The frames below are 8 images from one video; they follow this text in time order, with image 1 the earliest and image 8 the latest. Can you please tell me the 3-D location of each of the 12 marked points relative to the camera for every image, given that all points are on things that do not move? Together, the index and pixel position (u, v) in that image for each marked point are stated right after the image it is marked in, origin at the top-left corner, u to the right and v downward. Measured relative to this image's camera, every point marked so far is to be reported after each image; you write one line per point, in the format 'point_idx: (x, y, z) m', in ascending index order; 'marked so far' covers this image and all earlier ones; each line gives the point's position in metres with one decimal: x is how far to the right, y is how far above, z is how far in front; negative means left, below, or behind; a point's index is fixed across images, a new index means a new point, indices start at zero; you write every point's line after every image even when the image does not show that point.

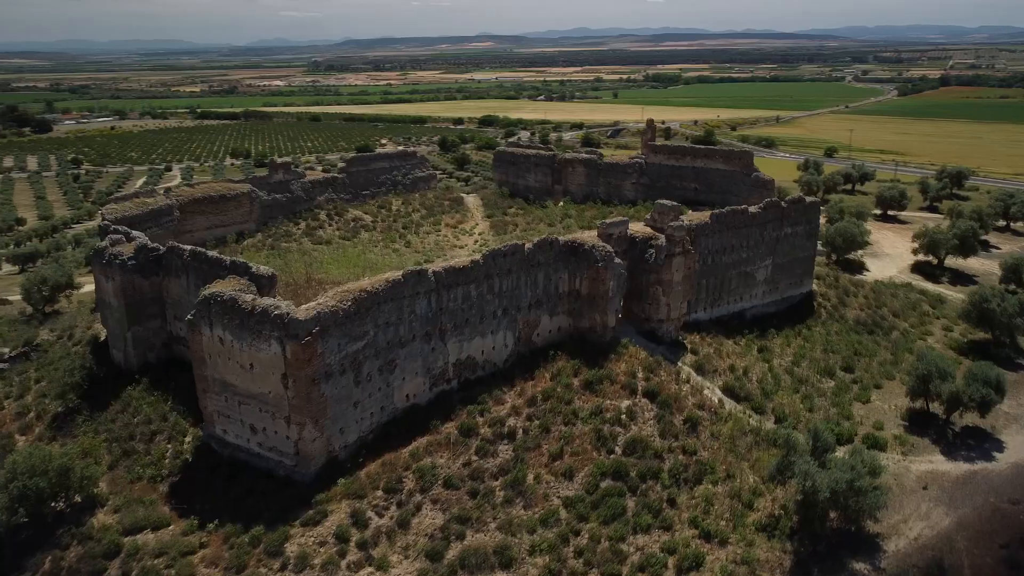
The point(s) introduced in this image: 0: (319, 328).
0: (-2.9, -0.6, +12.0) m
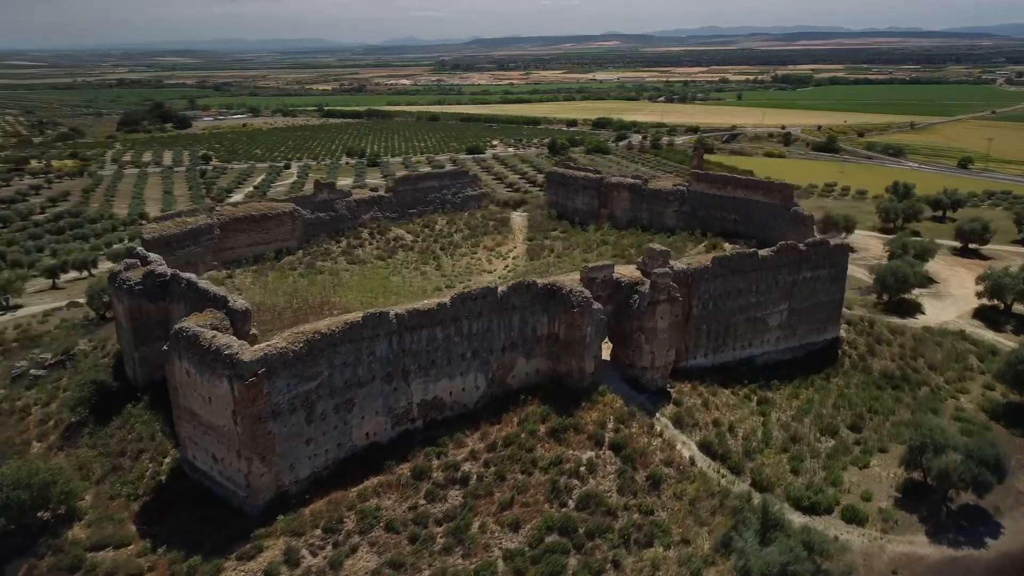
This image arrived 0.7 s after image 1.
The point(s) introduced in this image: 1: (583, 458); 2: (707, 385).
0: (-3.8, -1.3, +12.4) m
1: (+1.2, -3.0, +14.1) m
2: (+4.0, -2.0, +16.6) m
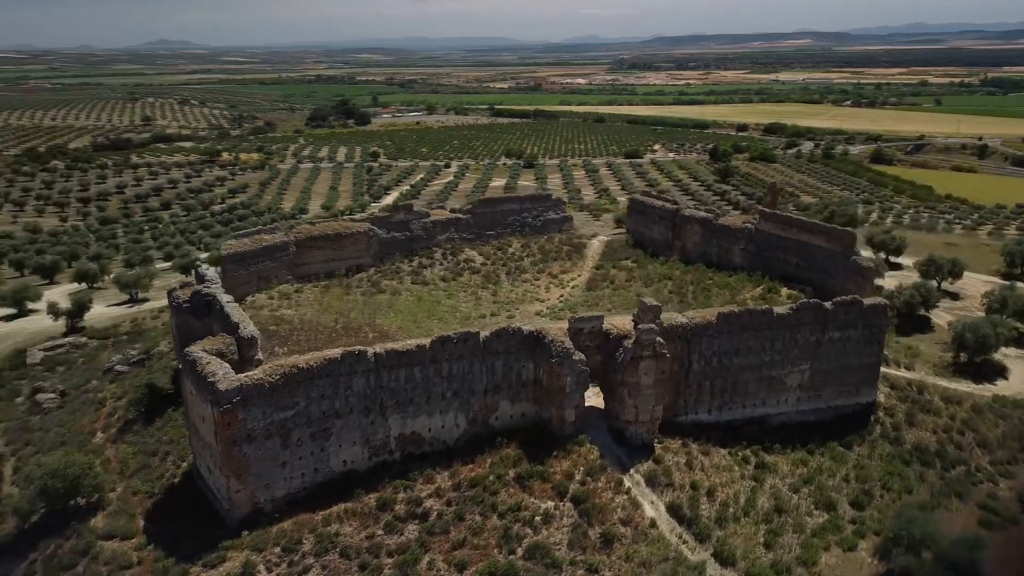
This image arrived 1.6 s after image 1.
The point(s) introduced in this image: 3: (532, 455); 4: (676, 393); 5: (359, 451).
0: (-4.6, -1.9, +13.8) m
1: (+0.5, -3.9, +14.4) m
2: (+3.8, -3.1, +16.3) m
3: (+0.3, -3.2, +15.4) m
4: (+3.2, -2.1, +16.5) m
5: (-2.9, -3.0, +15.2) m
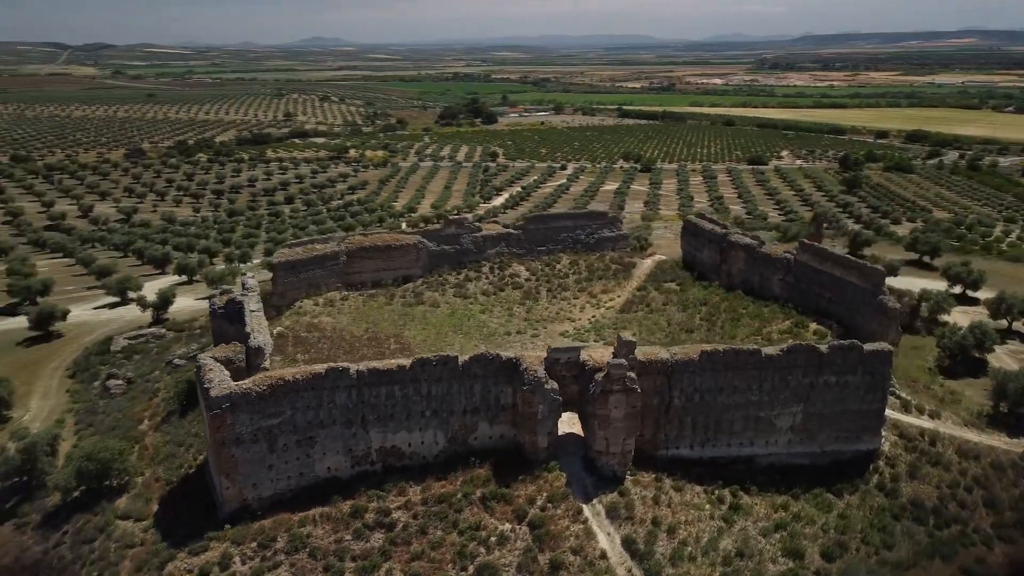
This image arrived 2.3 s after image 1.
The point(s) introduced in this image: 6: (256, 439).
0: (-5.3, -2.2, +15.2) m
1: (-0.2, -4.5, +15.1) m
2: (+3.3, -3.9, +16.4) m
3: (-0.2, -3.8, +16.0) m
4: (+2.8, -2.8, +16.7) m
5: (-3.5, -3.5, +16.3) m
6: (-5.0, -2.9, +15.6) m
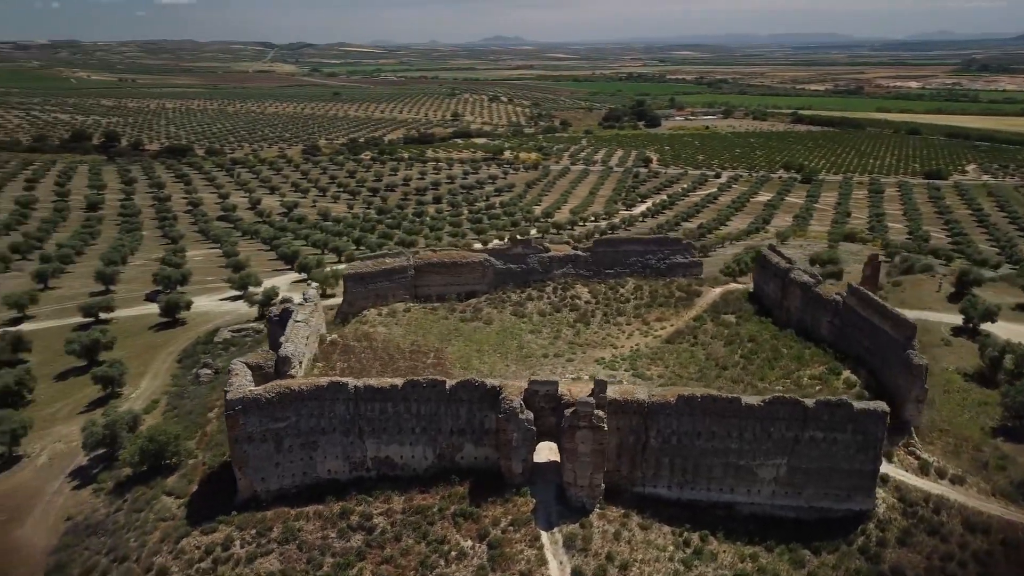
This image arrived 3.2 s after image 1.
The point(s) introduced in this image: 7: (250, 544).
0: (-5.8, -2.6, +17.4) m
1: (-1.0, -5.2, +16.3) m
2: (+2.8, -4.8, +16.9) m
3: (-0.8, -4.4, +17.2) m
4: (+2.4, -3.7, +17.3) m
5: (-3.9, -3.9, +18.1) m
6: (-5.4, -3.3, +17.7) m
7: (-5.5, -5.4, +17.0) m
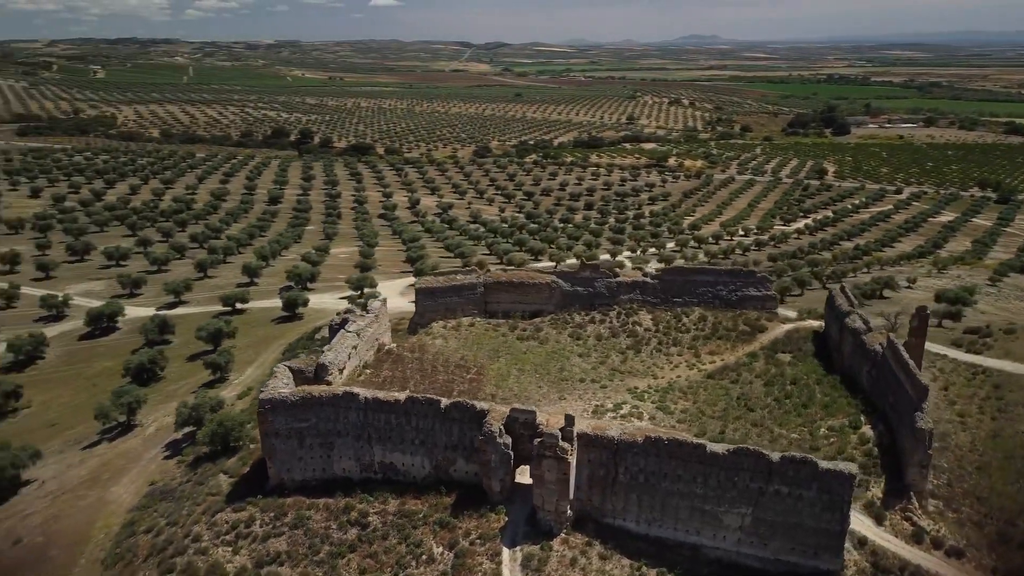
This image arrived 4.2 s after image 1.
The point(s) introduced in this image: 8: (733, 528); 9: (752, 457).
0: (-6.0, -3.0, +20.2) m
1: (-1.8, -5.8, +18.0) m
2: (+2.1, -5.7, +17.8) m
3: (-1.3, -5.2, +18.9) m
4: (+1.9, -4.6, +18.2) m
5: (-4.0, -4.5, +20.5) m
6: (-5.6, -3.7, +20.4) m
7: (-6.0, -5.8, +19.7) m
8: (+4.8, -5.2, +17.5) m
9: (+5.1, -3.6, +16.9) m
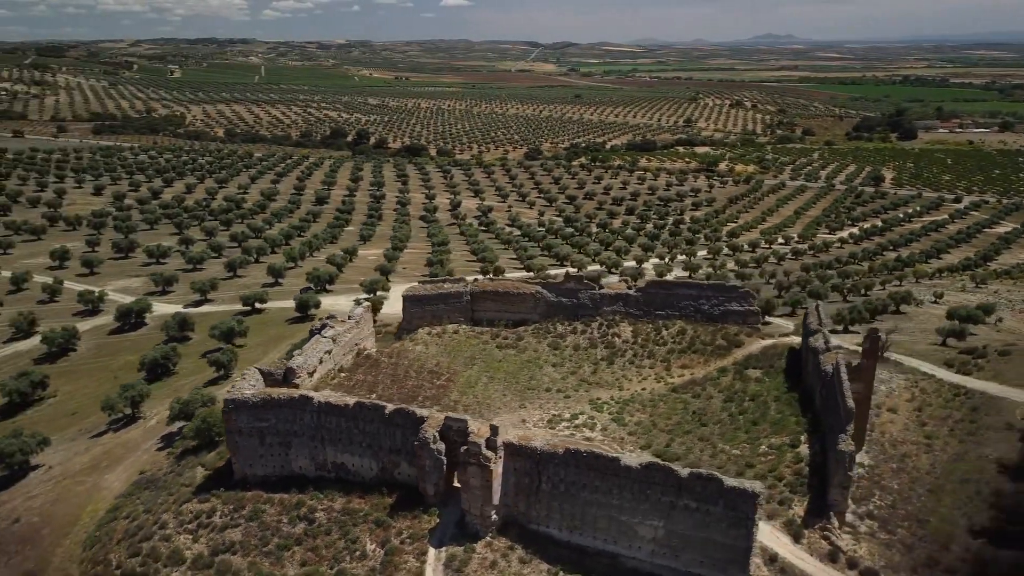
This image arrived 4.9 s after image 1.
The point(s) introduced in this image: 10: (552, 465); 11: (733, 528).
0: (-7.5, -3.2, +21.7) m
1: (-3.5, -6.2, +19.2) m
2: (+0.4, -6.1, +18.7) m
3: (-2.9, -5.5, +20.1) m
4: (+0.2, -5.0, +19.2) m
5: (-5.5, -4.7, +21.8) m
6: (-7.1, -3.9, +21.9) m
7: (-7.5, -6.0, +21.2) m
8: (+3.1, -5.7, +18.2) m
9: (+3.3, -4.1, +17.6) m
10: (+0.9, -4.1, +18.6) m
11: (+4.7, -5.1, +17.3) m
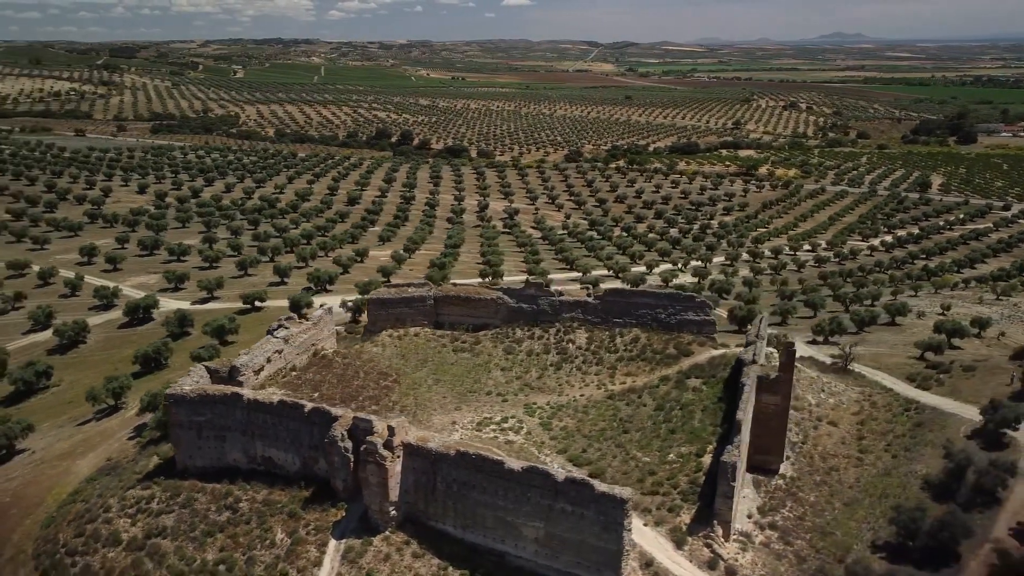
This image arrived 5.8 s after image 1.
0: (-9.8, -3.3, +23.3) m
1: (-6.0, -6.3, +20.5) m
2: (-2.2, -6.3, +19.7) m
3: (-5.3, -5.6, +21.3) m
4: (-2.3, -5.2, +20.2) m
5: (-7.8, -4.8, +23.3) m
6: (-9.3, -4.0, +23.4) m
7: (-9.9, -6.1, +22.8) m
8: (+0.5, -5.9, +19.0) m
9: (+0.7, -4.3, +18.5) m
10: (-1.6, -4.3, +19.6) m
11: (+2.0, -5.4, +18.0) m
